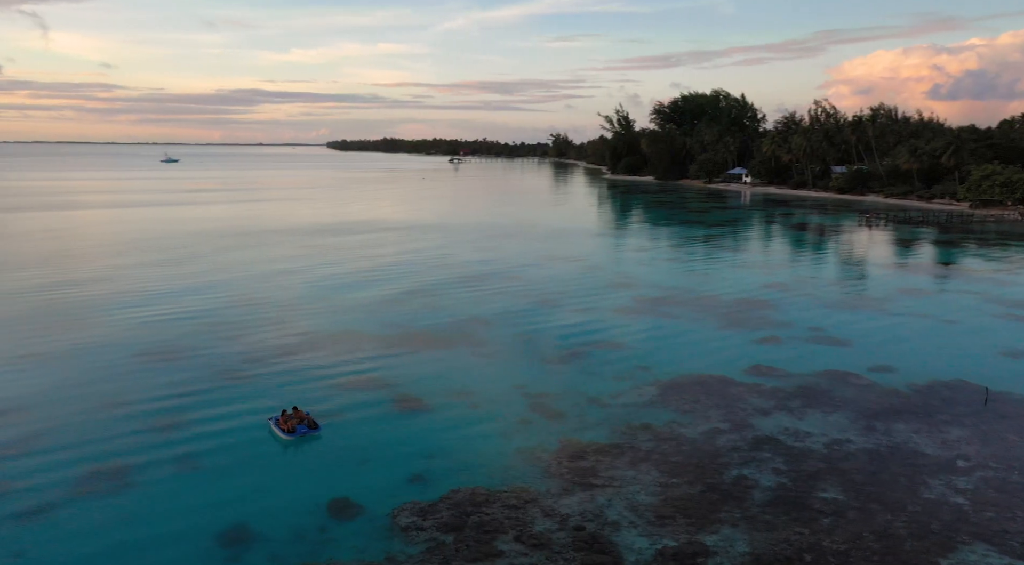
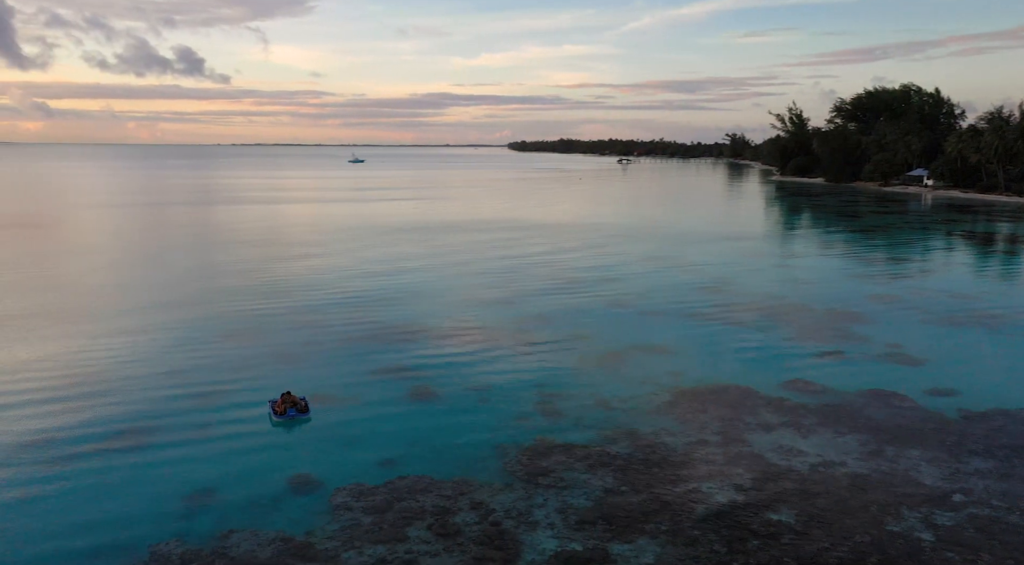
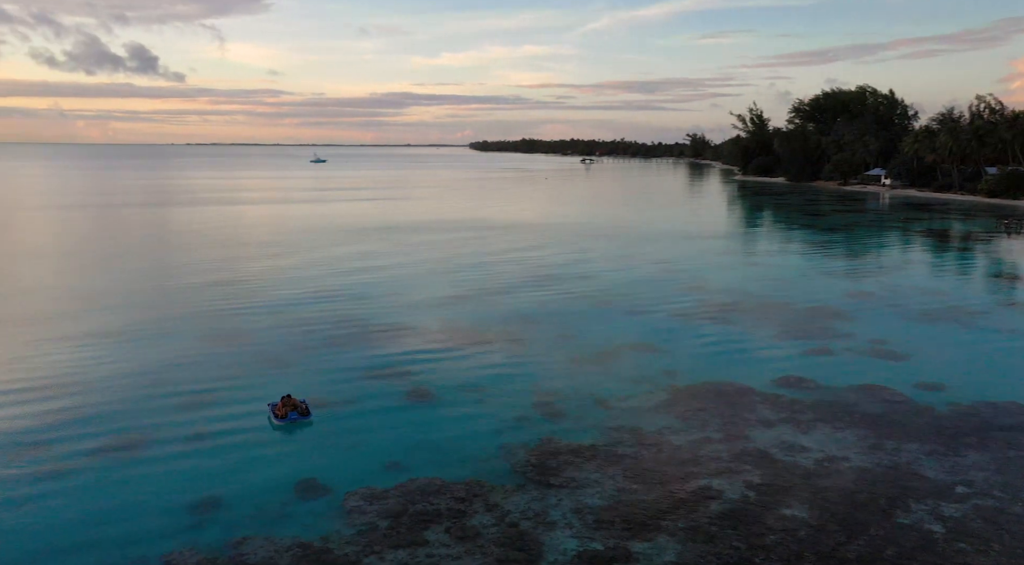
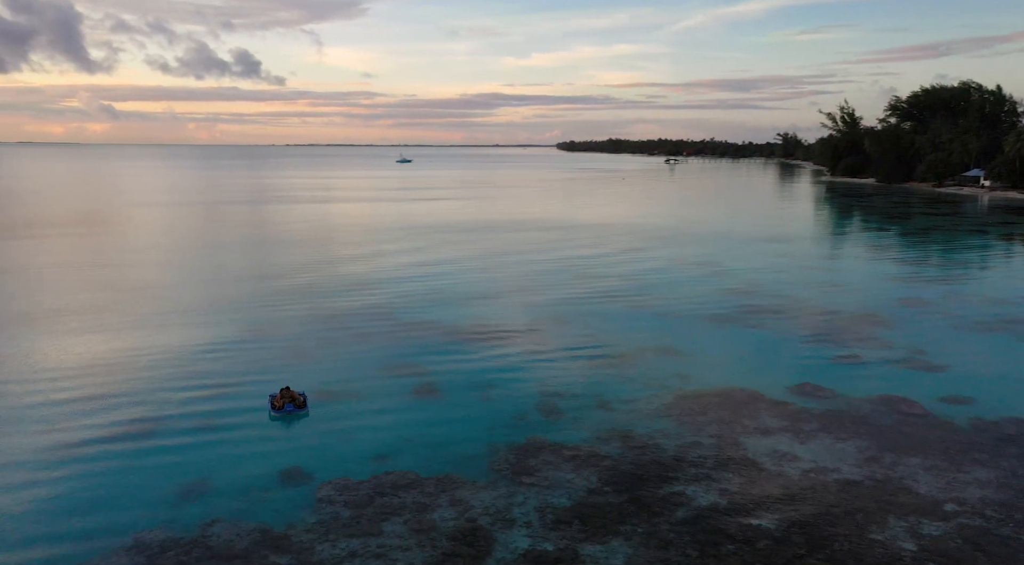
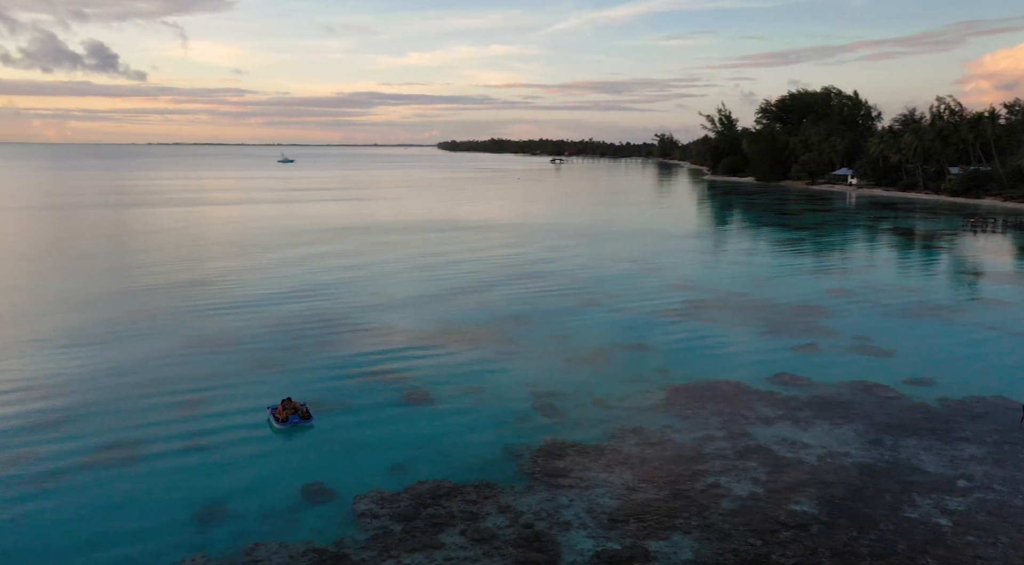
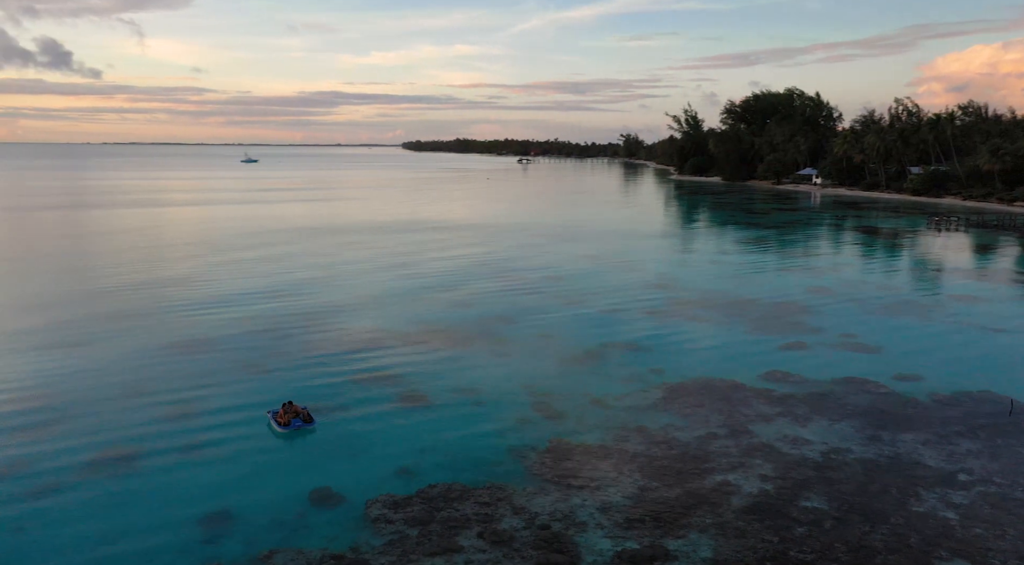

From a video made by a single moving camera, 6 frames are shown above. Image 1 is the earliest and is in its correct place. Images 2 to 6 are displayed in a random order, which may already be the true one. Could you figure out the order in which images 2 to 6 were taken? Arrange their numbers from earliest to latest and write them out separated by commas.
6, 5, 3, 2, 4
